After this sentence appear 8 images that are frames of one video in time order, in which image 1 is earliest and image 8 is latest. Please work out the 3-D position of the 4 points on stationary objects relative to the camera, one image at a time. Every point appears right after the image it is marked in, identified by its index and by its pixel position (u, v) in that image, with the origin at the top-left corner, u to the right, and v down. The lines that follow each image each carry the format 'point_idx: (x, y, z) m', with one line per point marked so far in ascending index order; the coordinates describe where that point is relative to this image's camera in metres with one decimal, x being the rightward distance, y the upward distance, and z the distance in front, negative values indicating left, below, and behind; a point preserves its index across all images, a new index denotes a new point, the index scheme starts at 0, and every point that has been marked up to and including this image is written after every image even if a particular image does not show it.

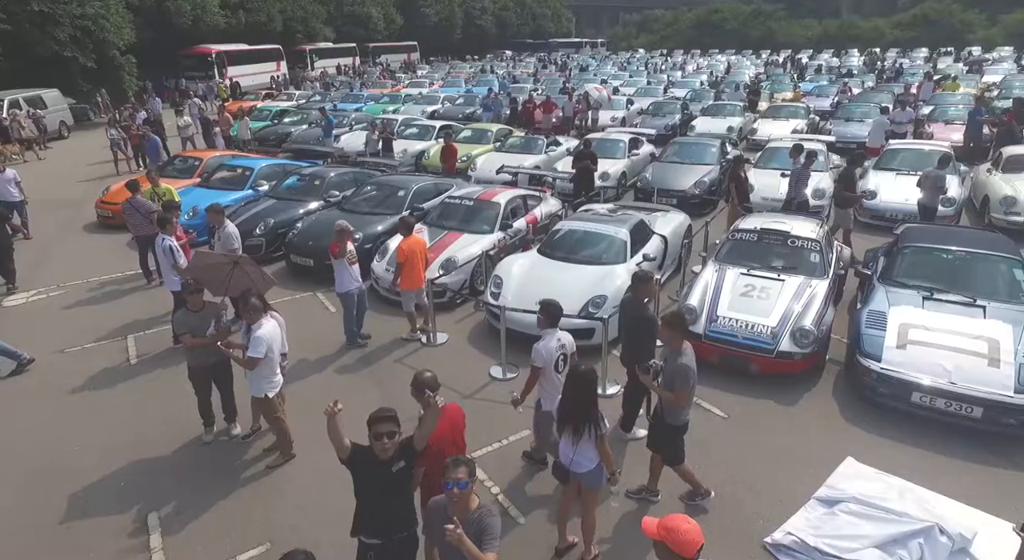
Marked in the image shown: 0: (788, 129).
0: (+9.3, +5.1, +19.7) m
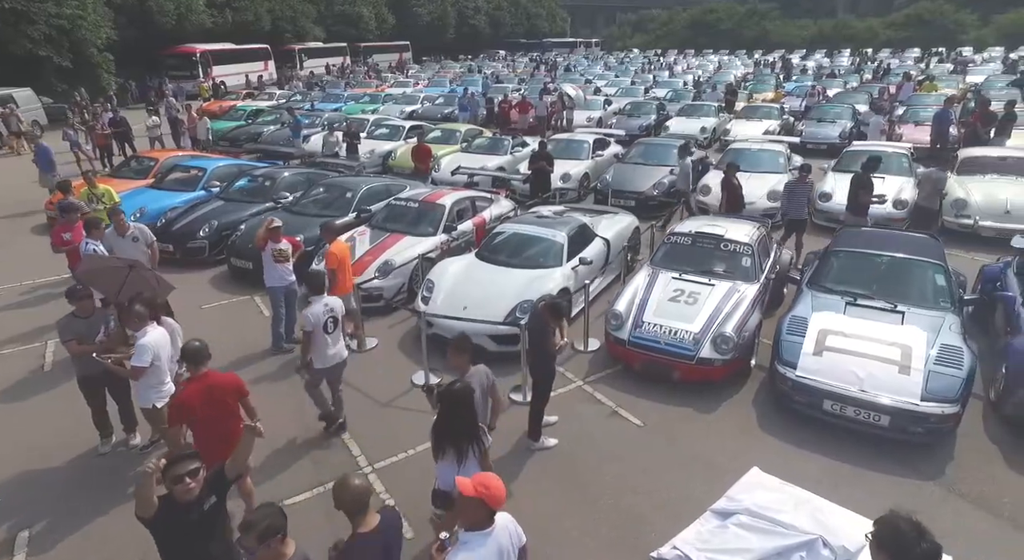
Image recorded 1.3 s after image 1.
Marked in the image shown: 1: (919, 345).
0: (+8.4, +5.0, +19.7) m
1: (+3.9, -0.6, +5.7) m
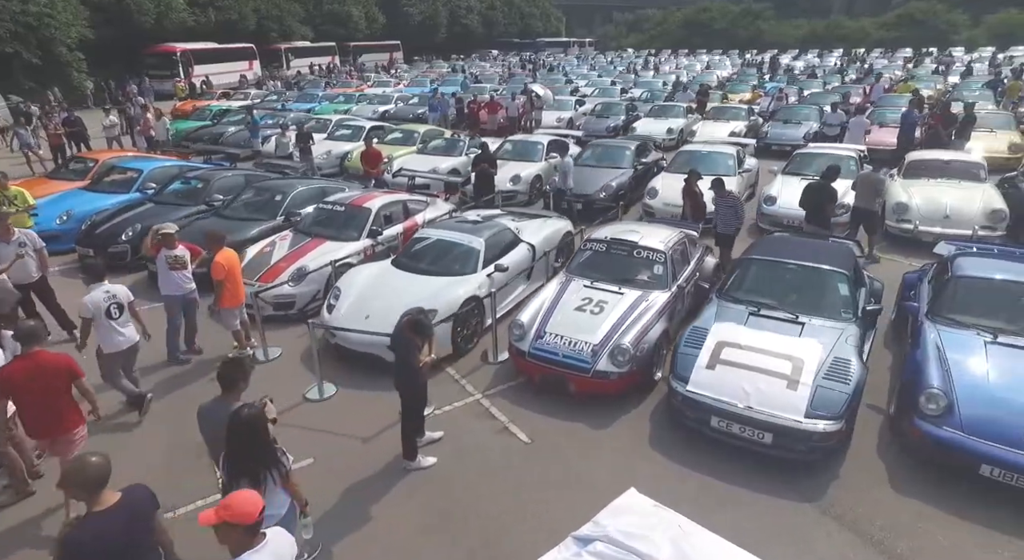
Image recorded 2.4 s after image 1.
0: (+7.1, +4.9, +19.5) m
1: (+2.8, -0.7, +5.4) m
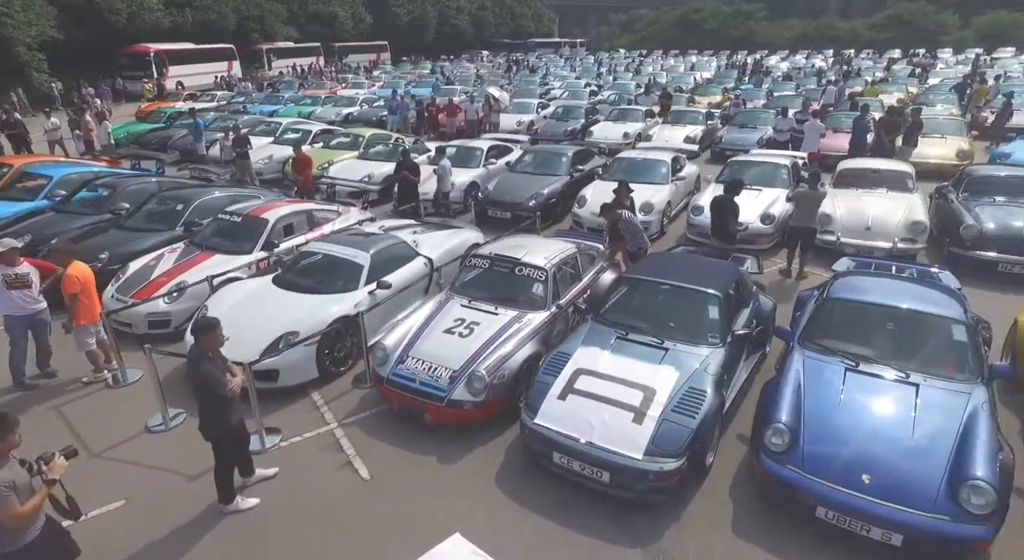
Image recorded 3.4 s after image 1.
0: (+5.6, +4.7, +19.2) m
1: (+1.3, -1.0, +5.1) m
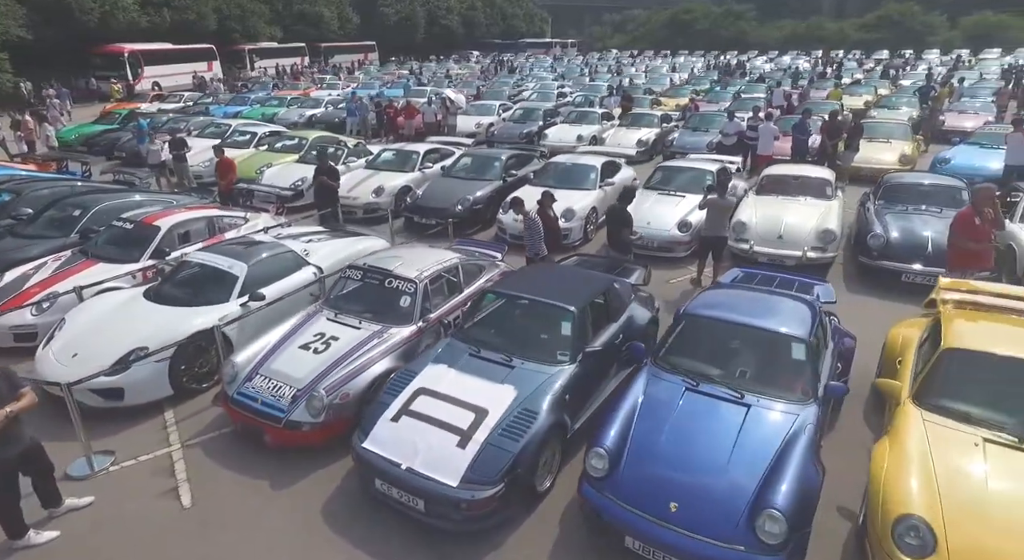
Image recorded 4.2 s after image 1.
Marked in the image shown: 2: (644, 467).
0: (+4.0, +4.6, +19.0) m
1: (-0.1, -1.1, +4.9) m
2: (+1.0, -1.4, +4.4) m
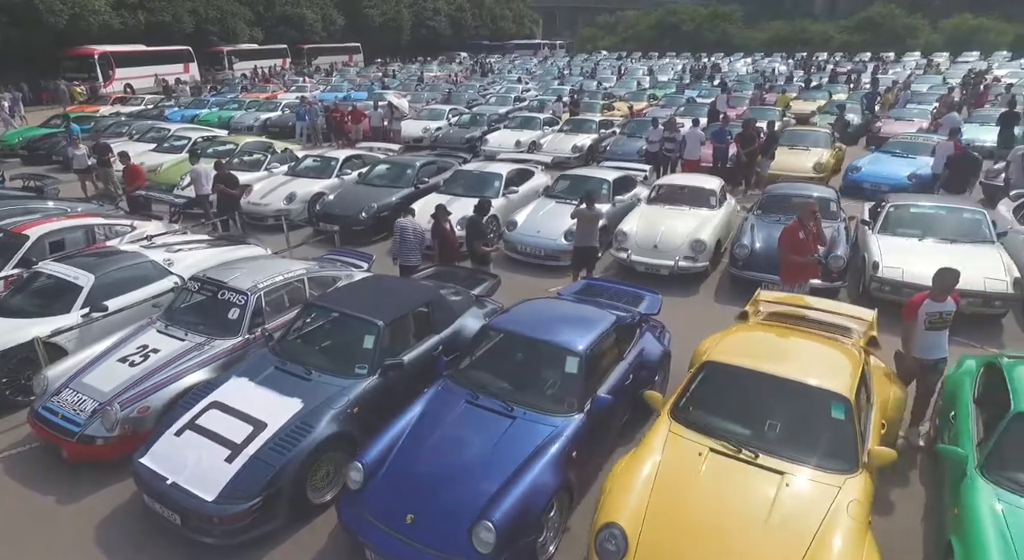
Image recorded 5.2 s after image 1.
0: (+1.9, +4.4, +19.1) m
1: (-2.0, -1.2, +5.0) m
2: (-0.9, -1.5, +4.5) m
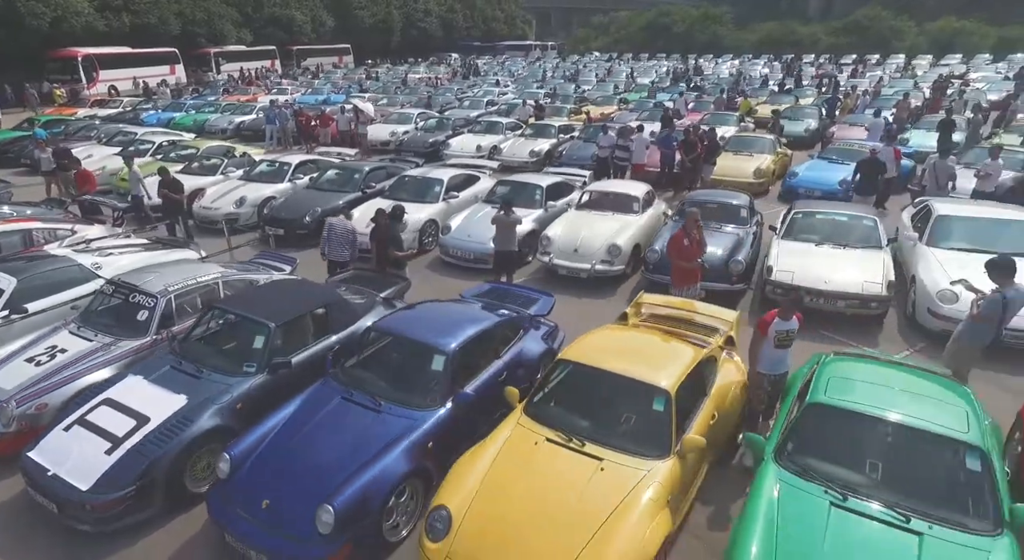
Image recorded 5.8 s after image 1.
0: (+0.6, +4.4, +19.5) m
1: (-3.2, -1.3, +5.3) m
2: (-2.1, -1.6, +4.9) m
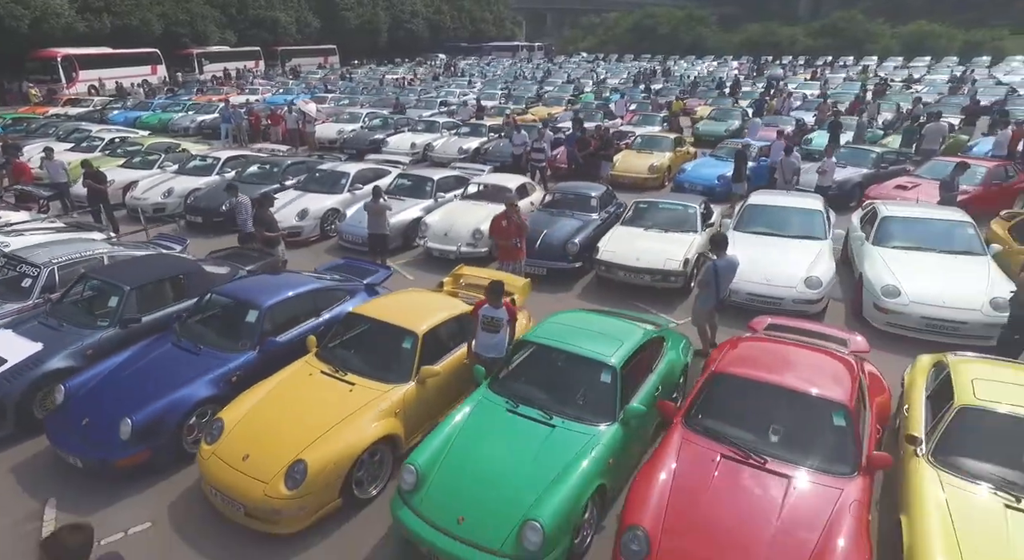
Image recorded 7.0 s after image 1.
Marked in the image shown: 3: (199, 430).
0: (-1.7, +4.7, +20.7) m
1: (-5.5, -0.9, +6.5) m
2: (-4.3, -1.2, +6.0) m
3: (-3.2, -1.6, +6.0) m
